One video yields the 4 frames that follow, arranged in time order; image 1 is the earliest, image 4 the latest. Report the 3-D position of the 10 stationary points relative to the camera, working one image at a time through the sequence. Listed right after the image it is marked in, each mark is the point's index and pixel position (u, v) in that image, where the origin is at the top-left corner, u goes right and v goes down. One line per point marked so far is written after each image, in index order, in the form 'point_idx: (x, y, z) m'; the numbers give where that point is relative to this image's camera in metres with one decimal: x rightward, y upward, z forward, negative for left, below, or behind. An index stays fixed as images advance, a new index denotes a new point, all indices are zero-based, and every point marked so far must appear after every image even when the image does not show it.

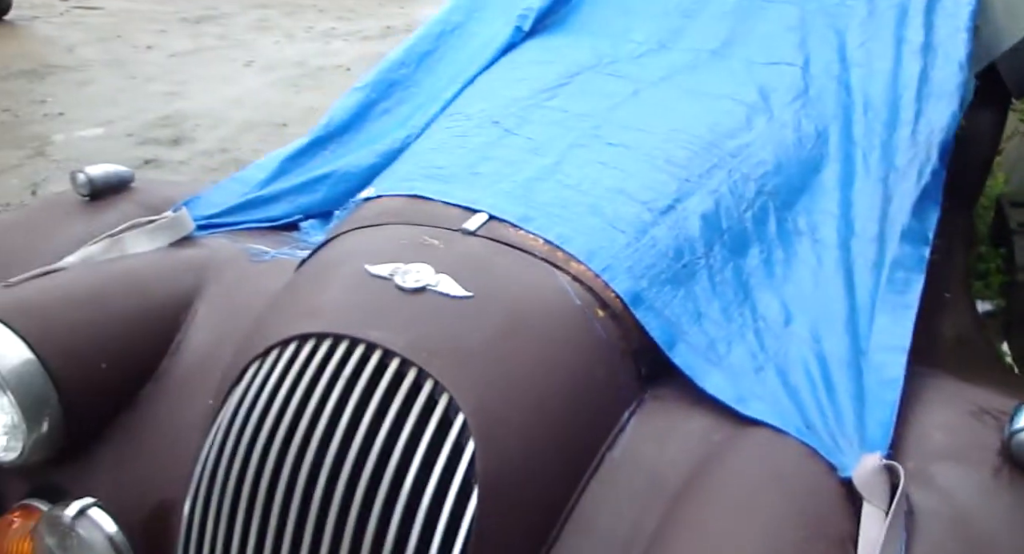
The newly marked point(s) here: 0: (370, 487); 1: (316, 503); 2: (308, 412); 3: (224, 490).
0: (-0.1, -0.2, +1.0) m
1: (-0.2, -0.2, +1.0) m
2: (-0.2, -0.1, +1.0) m
3: (-0.3, -0.2, +1.0) m
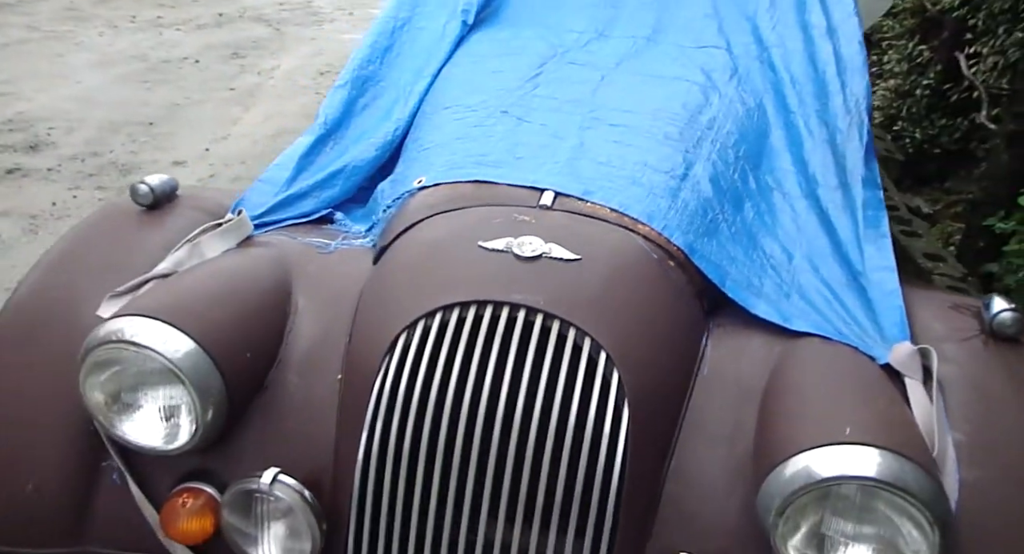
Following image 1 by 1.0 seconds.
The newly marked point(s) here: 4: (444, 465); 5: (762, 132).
0: (0.0, -0.2, +1.2) m
1: (0.0, -0.2, +1.2) m
2: (0.0, -0.1, +1.2) m
3: (-0.2, -0.2, +1.2) m
4: (-0.1, -0.3, +1.2) m
5: (+0.6, +0.3, +1.9) m
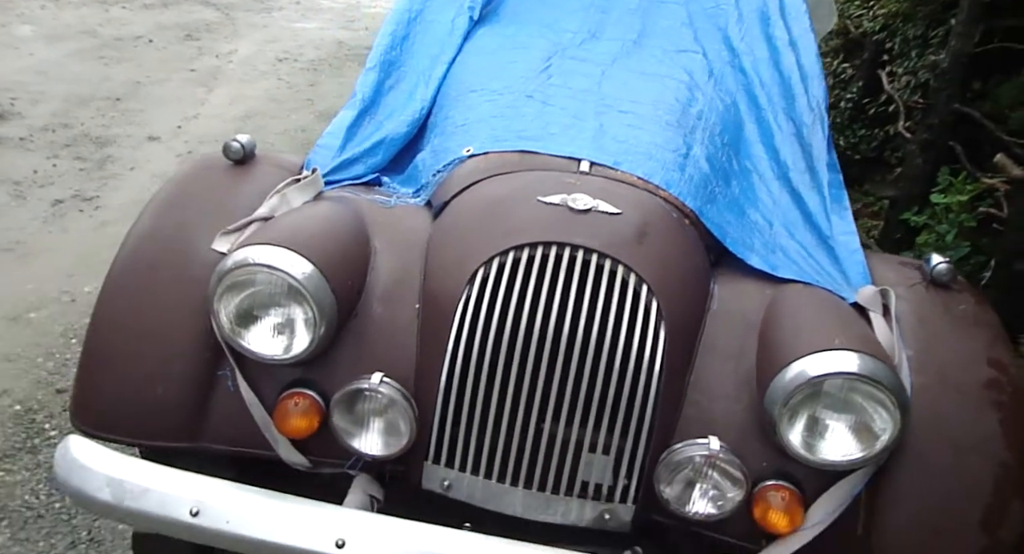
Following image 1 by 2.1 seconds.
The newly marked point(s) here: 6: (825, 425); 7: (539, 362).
0: (+0.2, -0.1, +1.5) m
1: (+0.1, -0.1, +1.5) m
2: (+0.1, 0.0, +1.5) m
3: (-0.1, -0.1, +1.5) m
4: (0.0, -0.2, +1.5) m
5: (+0.6, +0.4, +2.3) m
6: (+0.5, -0.2, +1.4) m
7: (+0.1, -0.1, +1.5) m
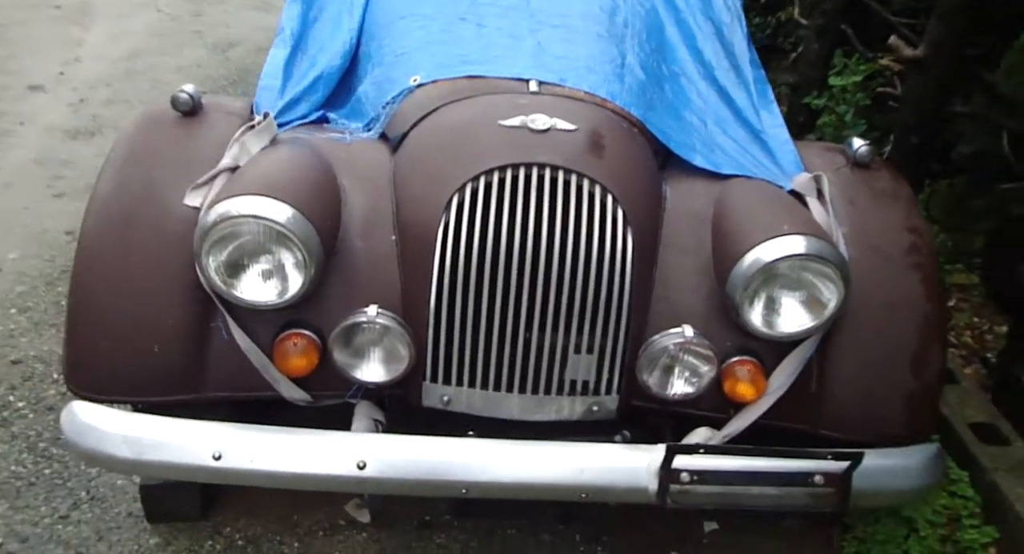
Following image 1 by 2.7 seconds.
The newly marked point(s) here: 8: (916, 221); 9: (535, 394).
0: (+0.1, +0.1, +1.6) m
1: (+0.1, 0.0, +1.6) m
2: (0.0, +0.1, +1.6) m
3: (-0.1, 0.0, +1.6) m
4: (0.0, 0.0, +1.6) m
5: (+0.4, +0.7, +2.4) m
6: (+0.5, 0.0, +1.6) m
7: (0.0, 0.0, +1.6) m
8: (+0.8, +0.1, +1.8) m
9: (0.0, -0.2, +1.6) m
